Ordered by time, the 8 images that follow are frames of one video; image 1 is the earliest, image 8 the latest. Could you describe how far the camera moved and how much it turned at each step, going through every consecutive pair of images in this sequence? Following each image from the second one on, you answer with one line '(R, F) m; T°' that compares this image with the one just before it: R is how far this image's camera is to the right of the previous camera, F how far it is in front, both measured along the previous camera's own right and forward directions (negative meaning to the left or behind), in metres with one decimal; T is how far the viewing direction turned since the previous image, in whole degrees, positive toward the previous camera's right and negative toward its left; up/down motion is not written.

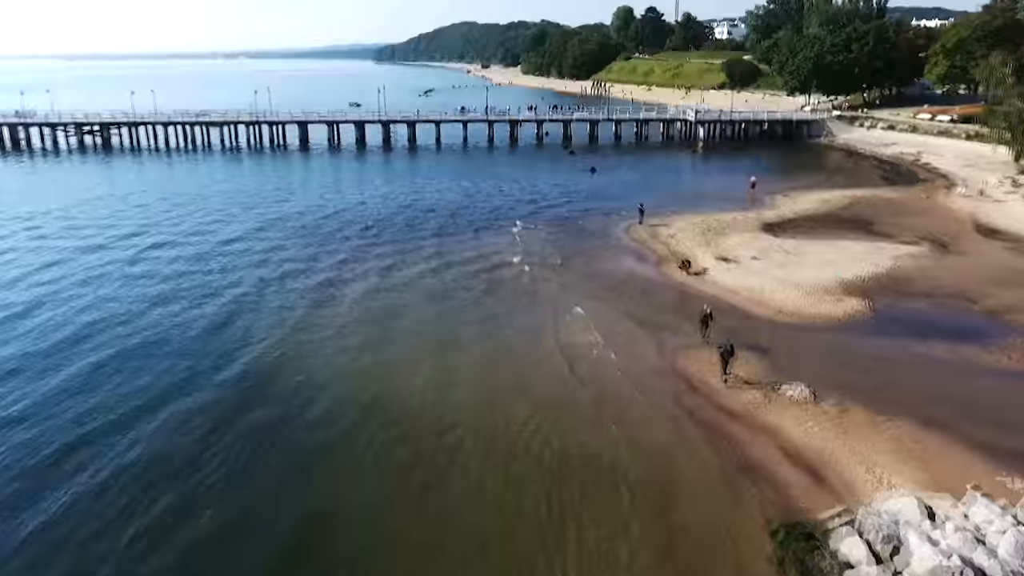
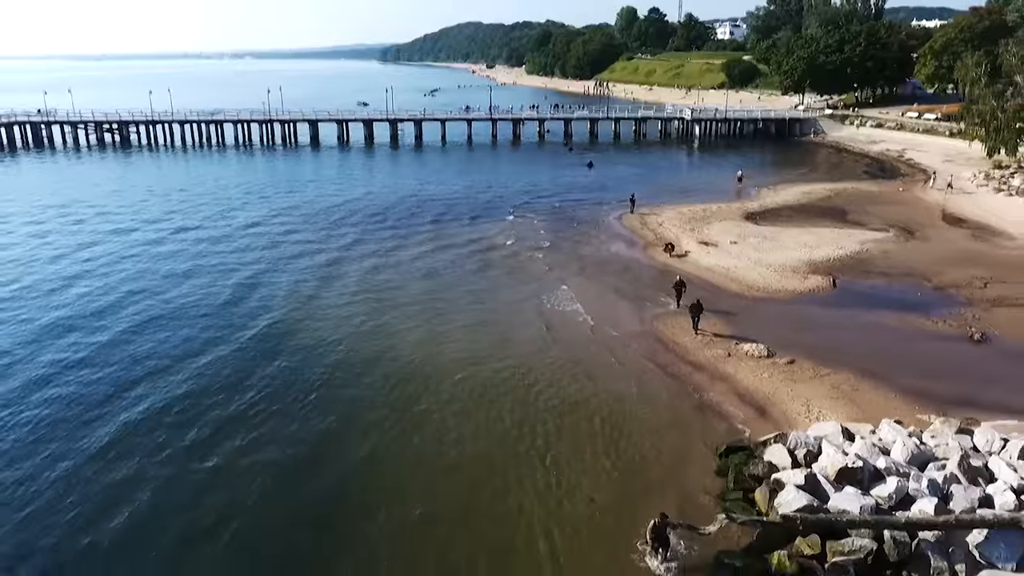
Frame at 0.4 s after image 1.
(+0.3, -3.4) m; 0°
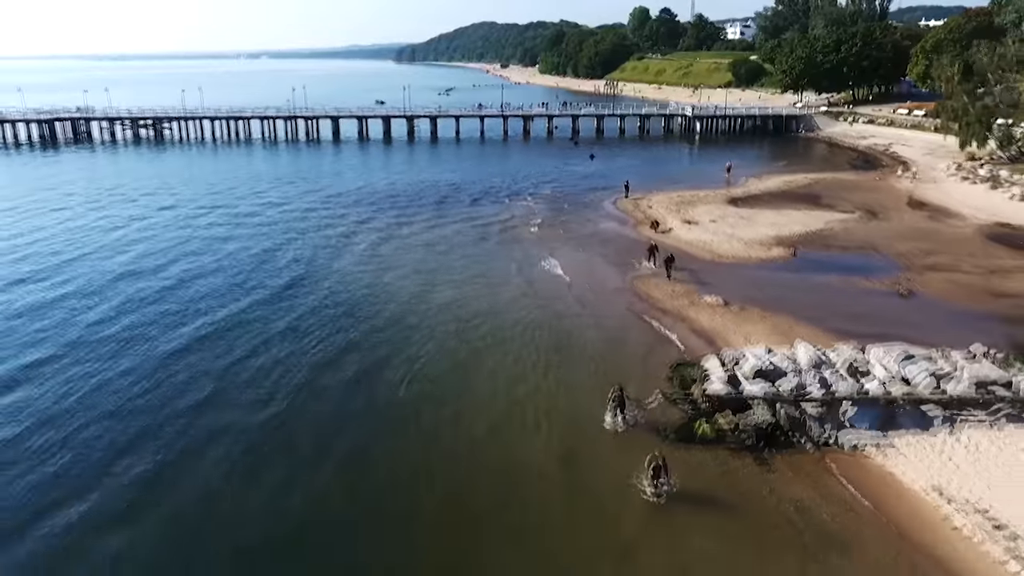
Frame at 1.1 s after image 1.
(+0.5, -5.3) m; -1°
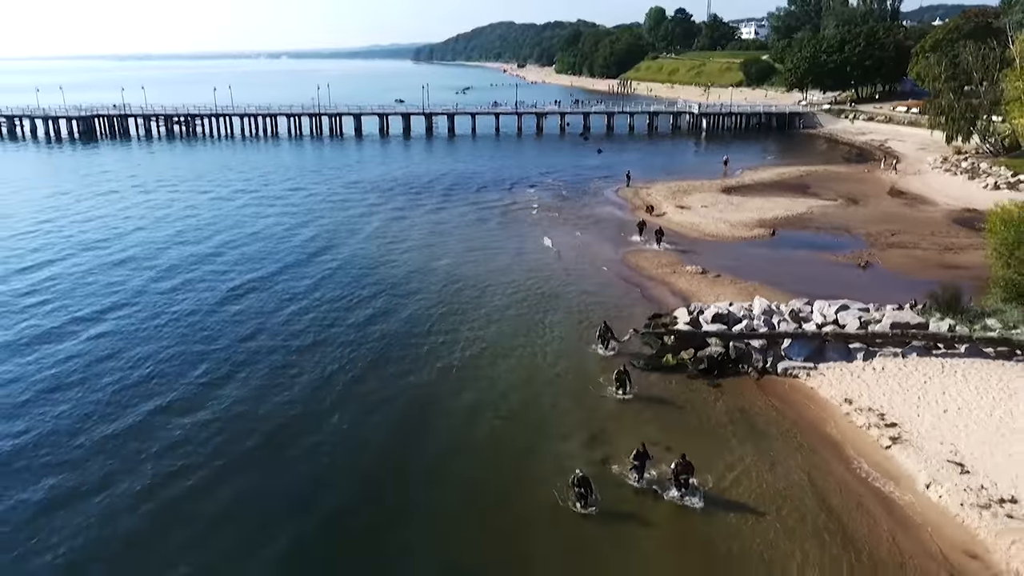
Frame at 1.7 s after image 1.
(+0.5, -4.6) m; -1°
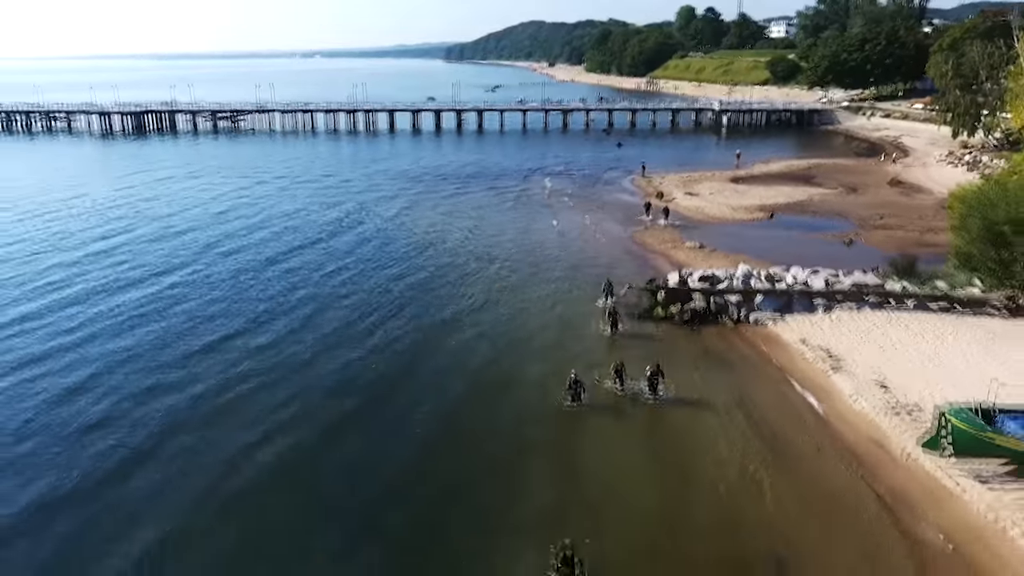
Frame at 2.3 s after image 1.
(+0.6, -4.5) m; -2°
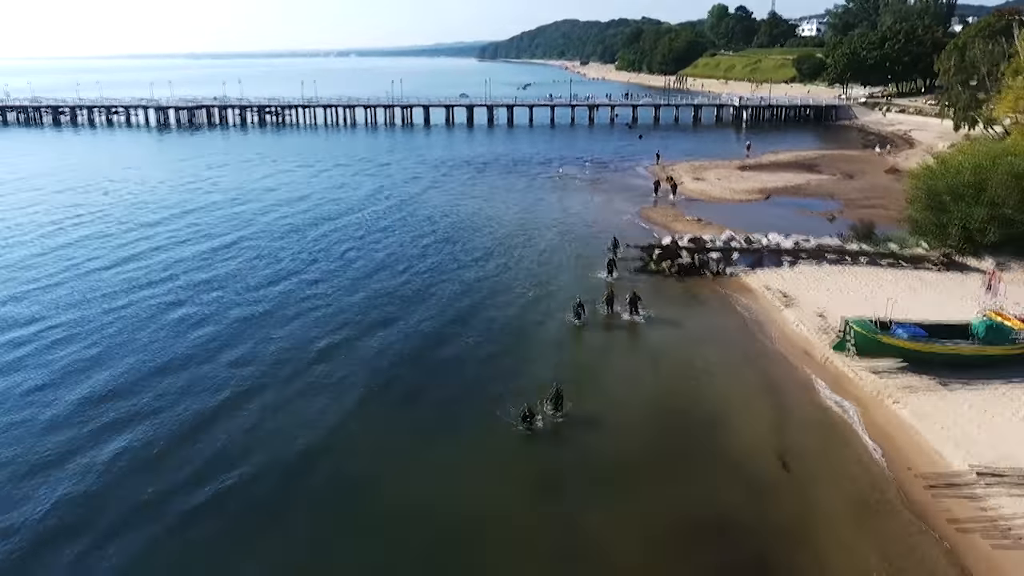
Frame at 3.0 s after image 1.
(+0.6, -5.8) m; -2°
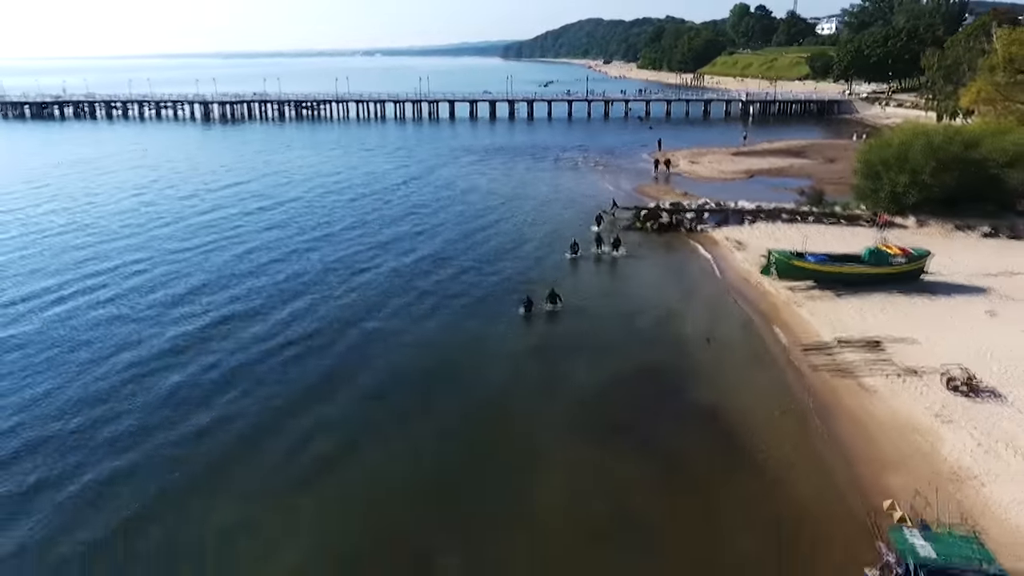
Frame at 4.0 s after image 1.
(+0.7, -7.4) m; -2°
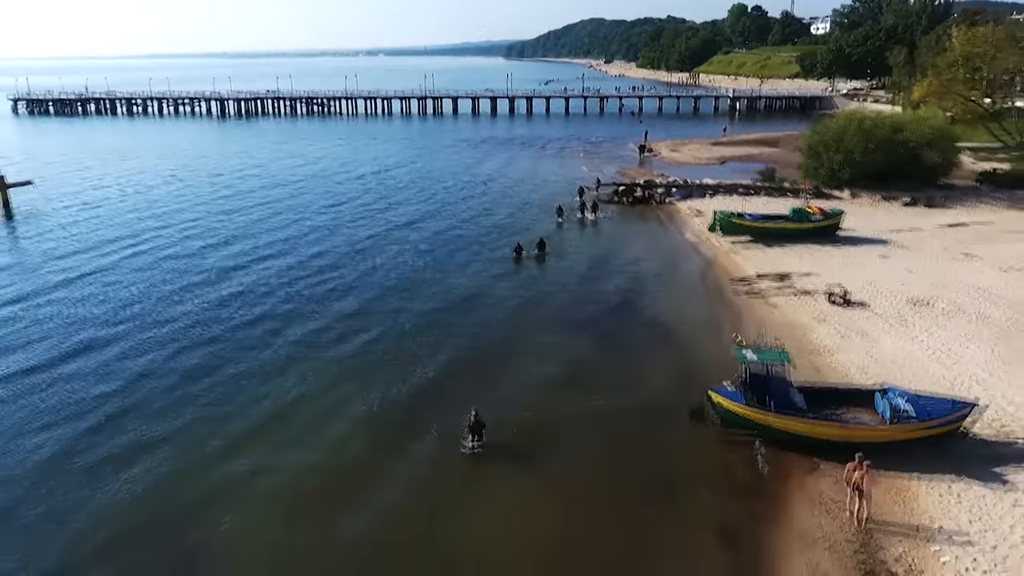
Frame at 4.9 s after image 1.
(+0.5, -6.6) m; 0°
